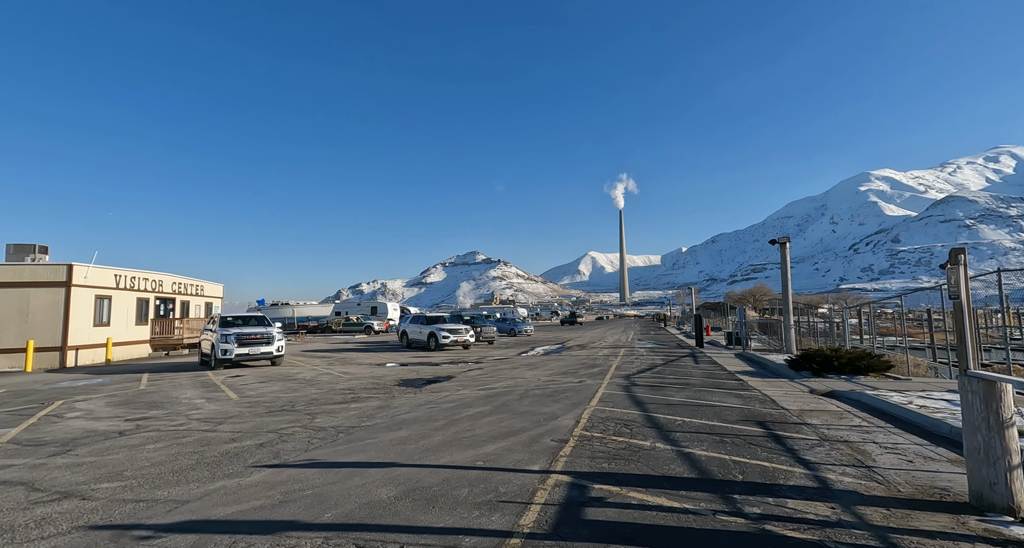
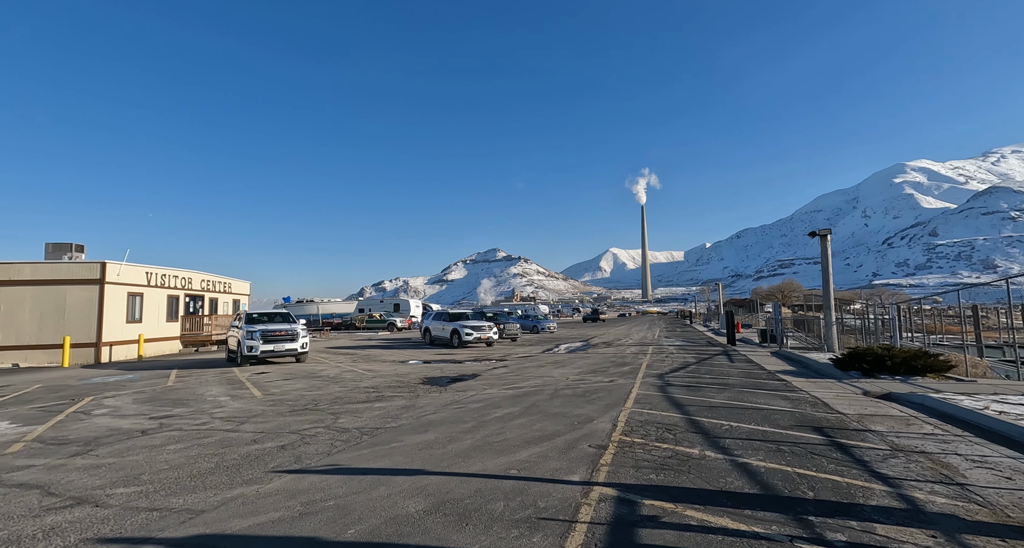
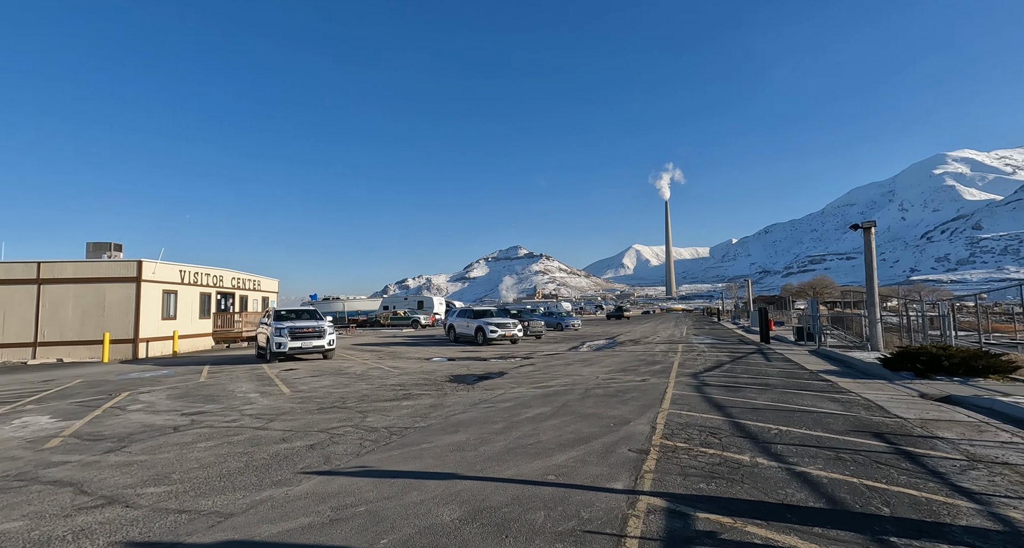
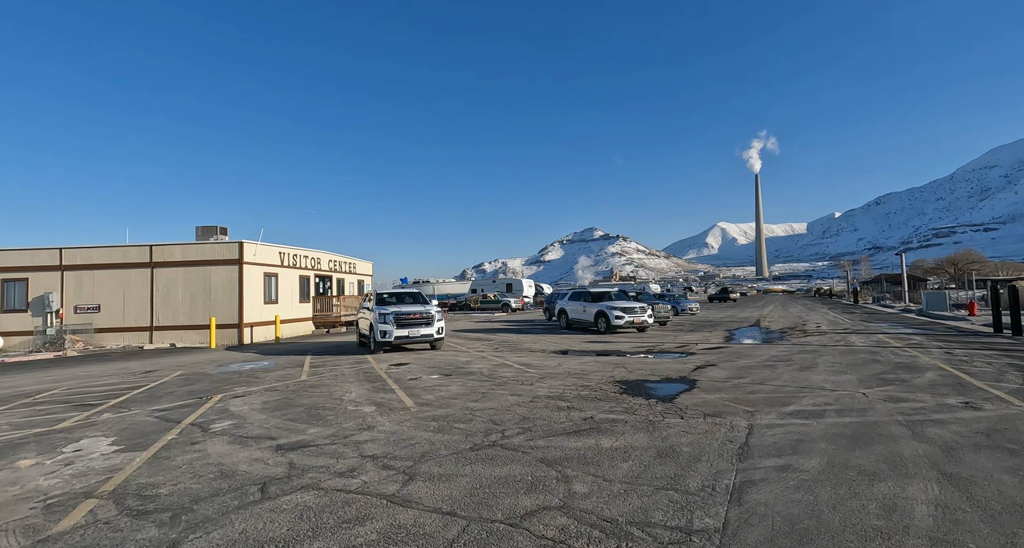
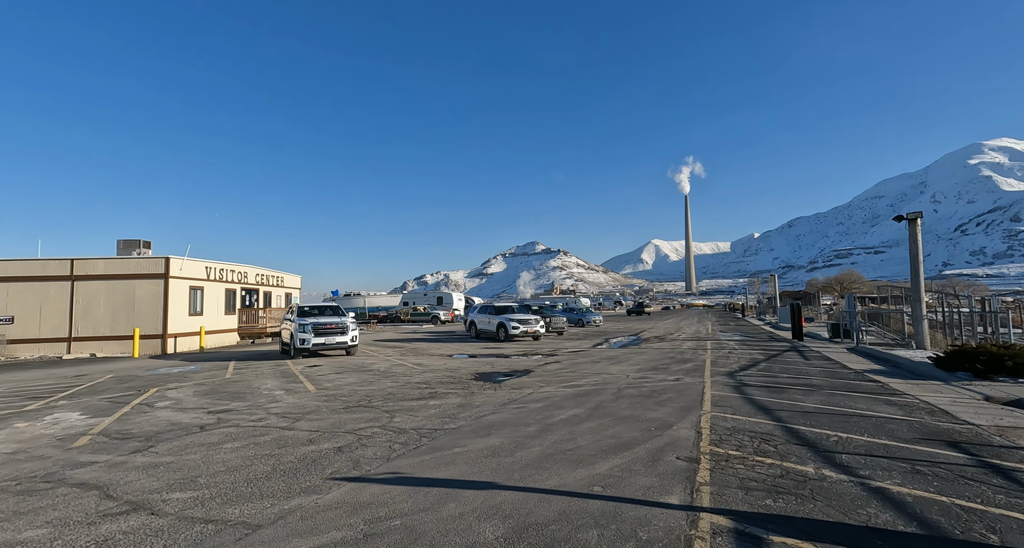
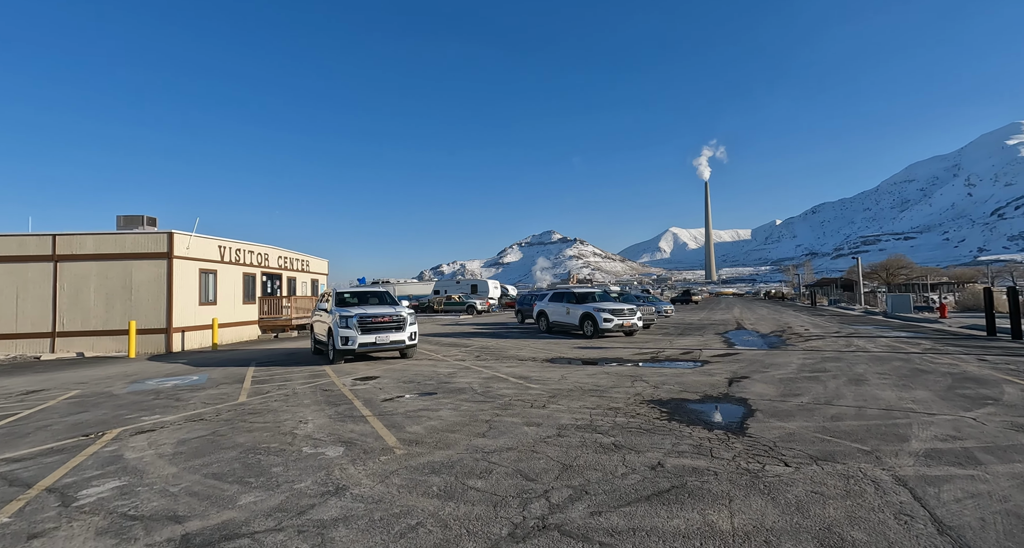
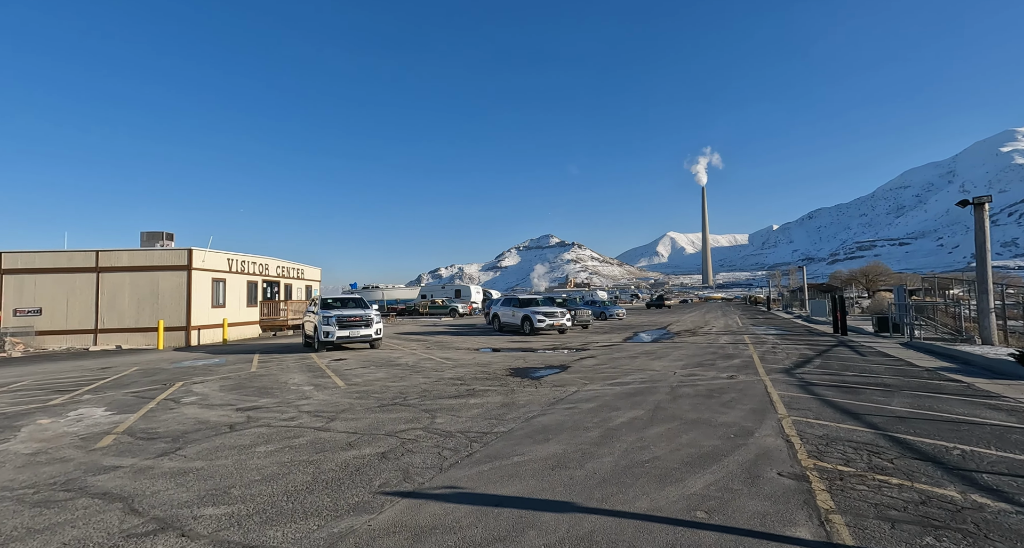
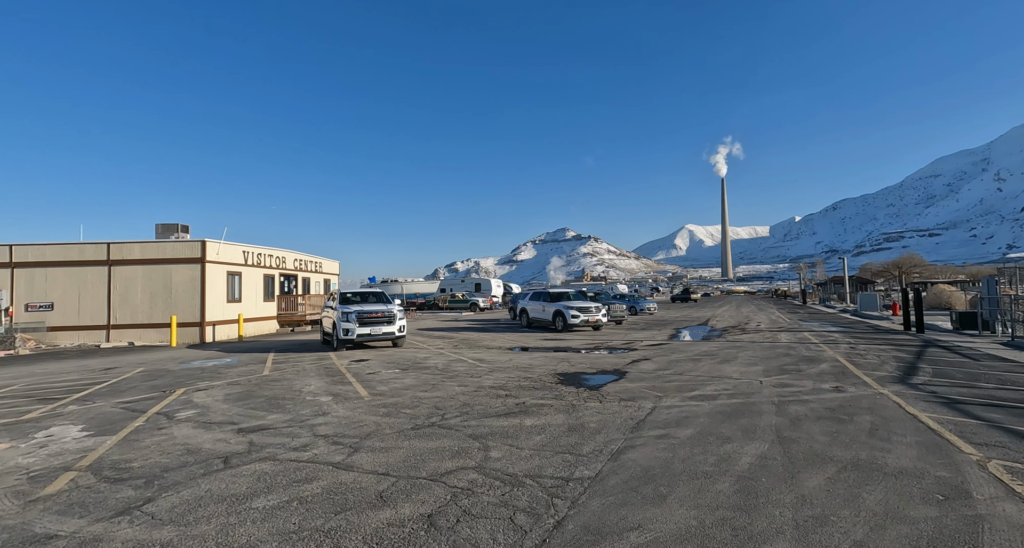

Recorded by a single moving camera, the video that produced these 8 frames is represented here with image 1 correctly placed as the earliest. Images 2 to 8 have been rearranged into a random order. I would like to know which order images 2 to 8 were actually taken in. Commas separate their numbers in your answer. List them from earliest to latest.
2, 3, 5, 7, 8, 4, 6
